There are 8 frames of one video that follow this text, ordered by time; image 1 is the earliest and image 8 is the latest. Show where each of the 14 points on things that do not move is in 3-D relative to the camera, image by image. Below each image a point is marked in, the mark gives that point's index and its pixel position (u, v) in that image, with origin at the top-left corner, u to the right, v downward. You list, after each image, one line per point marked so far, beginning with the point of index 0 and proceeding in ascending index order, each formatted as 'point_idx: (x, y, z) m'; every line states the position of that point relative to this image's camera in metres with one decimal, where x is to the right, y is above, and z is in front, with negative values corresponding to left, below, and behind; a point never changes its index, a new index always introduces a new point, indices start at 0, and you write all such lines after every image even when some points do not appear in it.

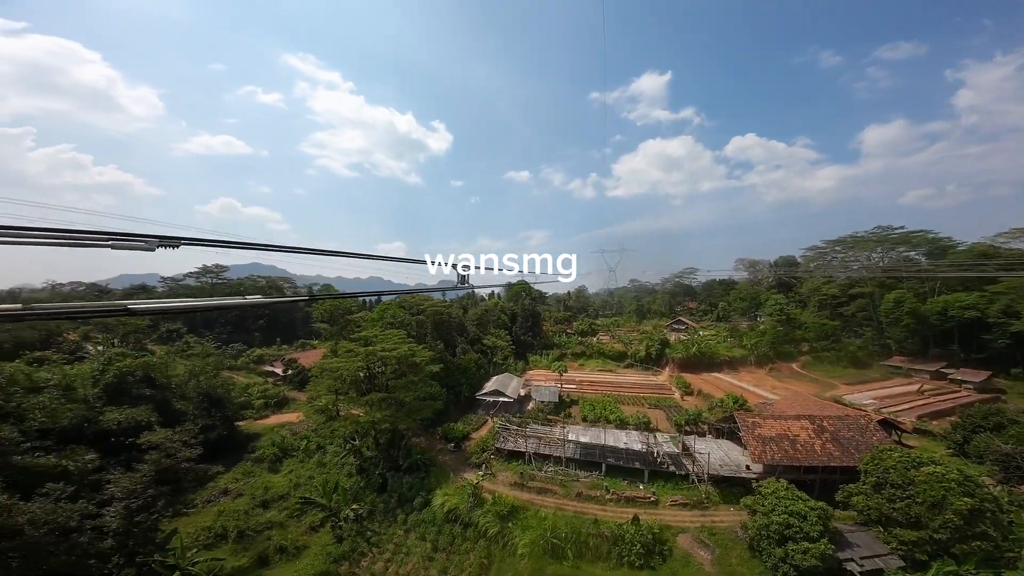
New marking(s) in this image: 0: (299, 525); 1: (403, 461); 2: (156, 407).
0: (-8.6, -9.6, +13.5) m
1: (-6.1, -9.5, +18.6) m
2: (-18.8, -6.4, +18.0) m
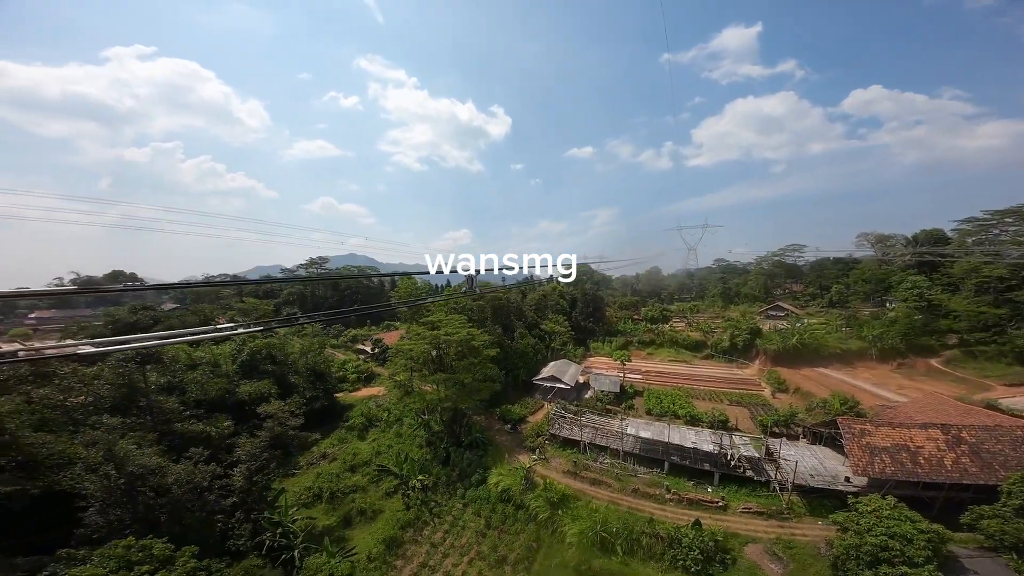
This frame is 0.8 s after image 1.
0: (-6.4, -9.5, +15.8) m
1: (-2.9, -9.1, +20.3) m
2: (-15.5, -6.0, +22.2) m
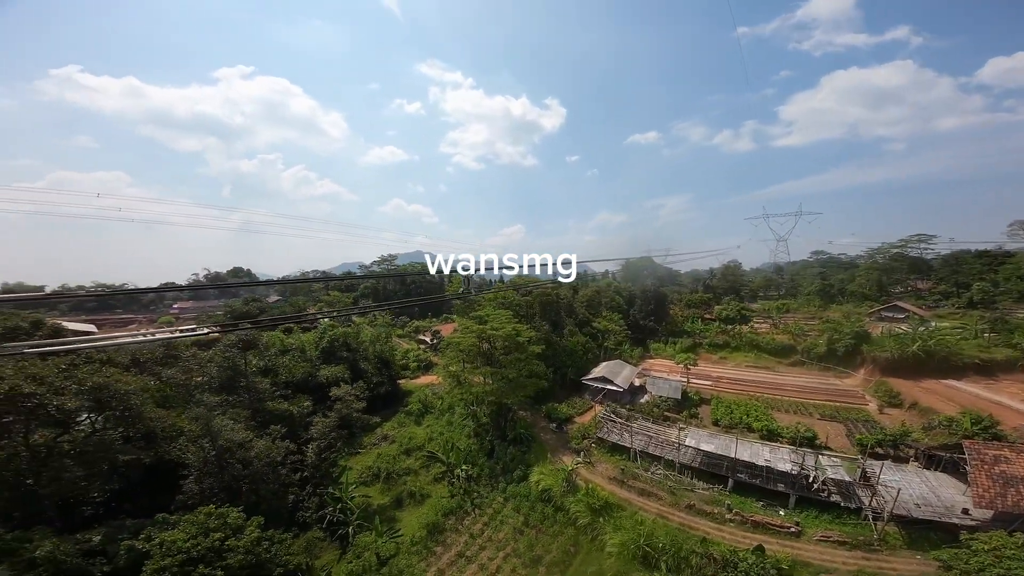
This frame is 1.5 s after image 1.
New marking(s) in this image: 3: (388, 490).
0: (-4.4, -9.6, +17.1) m
1: (-0.1, -9.2, +20.9) m
2: (-12.1, -5.7, +24.9) m
3: (-5.9, -9.5, +15.9) m
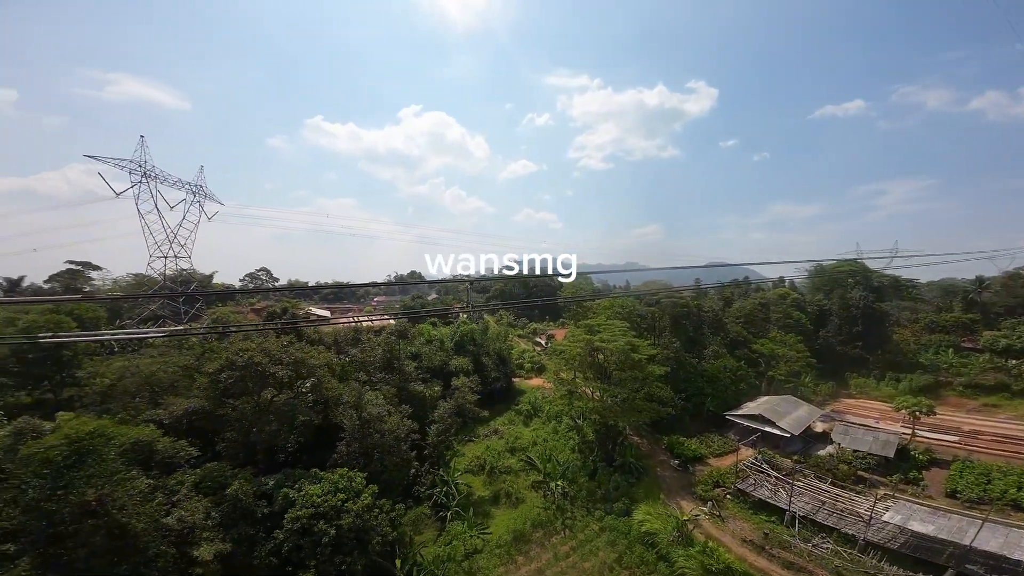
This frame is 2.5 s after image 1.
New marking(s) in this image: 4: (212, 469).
0: (+0.7, -10.2, +17.7) m
1: (+6.1, -9.9, +19.5) m
2: (-3.2, -6.1, +27.9) m
3: (-1.2, -10.0, +17.2) m
4: (-9.5, -5.8, +10.8) m
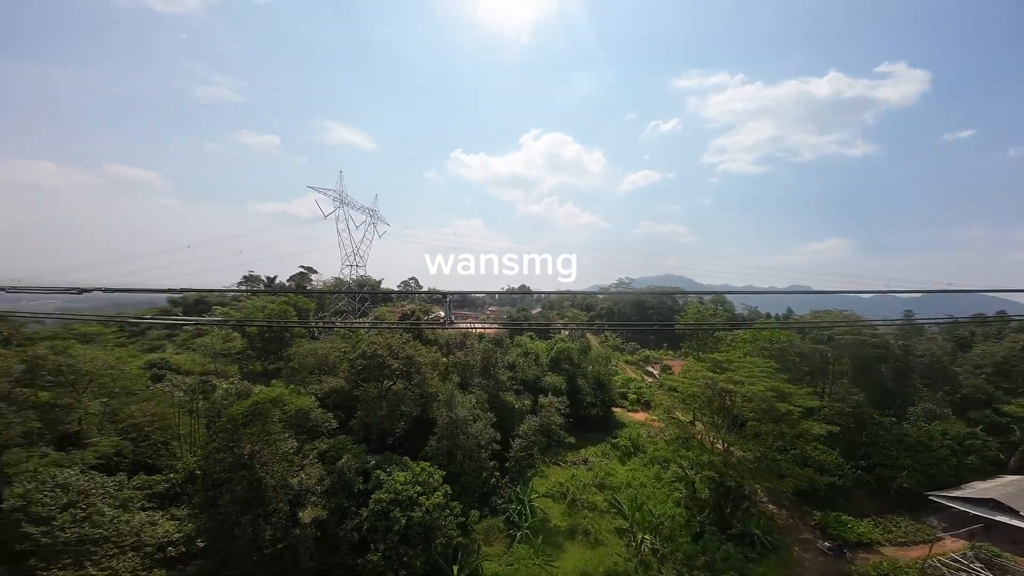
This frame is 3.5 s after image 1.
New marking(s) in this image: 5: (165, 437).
0: (+4.7, -11.3, +16.2) m
1: (+10.4, -11.4, +16.1) m
2: (+4.6, -7.6, +27.2) m
3: (+2.8, -11.0, +16.3) m
4: (-6.9, -6.0, +13.2) m
5: (-15.2, -6.8, +14.9) m
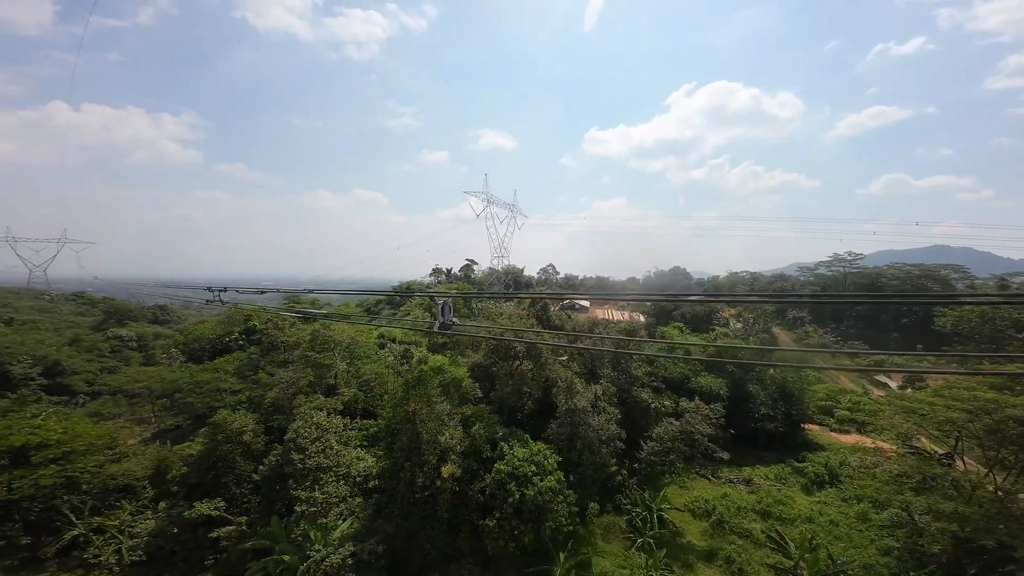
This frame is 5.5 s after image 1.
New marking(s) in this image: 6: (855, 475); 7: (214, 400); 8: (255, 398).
0: (+10.1, -10.8, +13.2) m
1: (+15.2, -10.8, +10.6) m
2: (+14.8, -6.5, +23.0) m
3: (+8.4, -10.5, +14.1) m
4: (-1.8, -5.7, +15.3) m
5: (-8.5, -6.5, +20.6) m
6: (+17.3, -9.8, +17.4) m
7: (-17.4, -6.5, +19.4) m
8: (-14.6, -6.3, +18.8) m
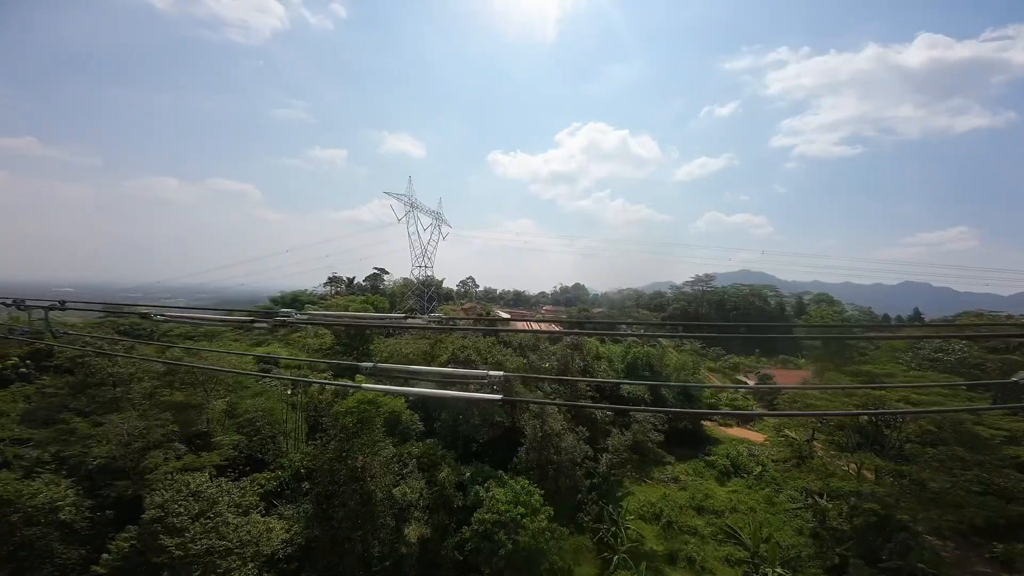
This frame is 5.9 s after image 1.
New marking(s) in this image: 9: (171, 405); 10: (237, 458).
0: (+8.6, -11.2, +14.3) m
1: (+14.2, -11.3, +13.4) m
2: (+10.1, -7.5, +25.2) m
3: (+6.7, -11.0, +14.7) m
4: (-3.3, -6.0, +13.0) m
5: (-11.3, -6.9, +15.9) m
6: (+14.1, -10.7, +20.6) m
7: (-19.4, -6.5, +12.1) m
8: (-16.6, -6.4, +12.4) m
9: (-15.0, -5.0, +14.6) m
10: (-12.5, -7.6, +15.3) m
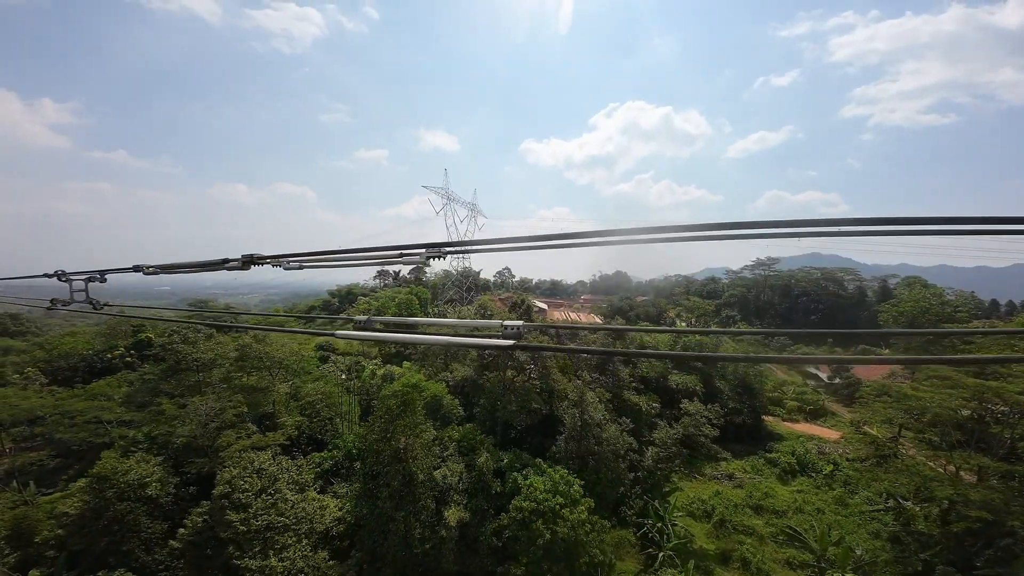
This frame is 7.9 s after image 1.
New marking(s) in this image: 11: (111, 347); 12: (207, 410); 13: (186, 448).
0: (+10.3, -10.5, +13.0) m
1: (+15.7, -10.5, +11.4) m
2: (+13.0, -6.4, +23.6) m
3: (+8.4, -10.2, +13.7) m
4: (-1.9, -5.6, +13.2) m
5: (-9.4, -6.5, +17.1) m
6: (+16.5, -9.6, +18.6) m
7: (-17.9, -6.4, +14.3) m
8: (-15.2, -6.2, +14.3) m
9: (-13.3, -4.7, +16.2) m
10: (-10.7, -7.3, +16.7) m
11: (-22.9, -3.4, +19.1) m
12: (-13.1, -5.1, +14.2) m
13: (-13.7, -6.5, +14.1) m
